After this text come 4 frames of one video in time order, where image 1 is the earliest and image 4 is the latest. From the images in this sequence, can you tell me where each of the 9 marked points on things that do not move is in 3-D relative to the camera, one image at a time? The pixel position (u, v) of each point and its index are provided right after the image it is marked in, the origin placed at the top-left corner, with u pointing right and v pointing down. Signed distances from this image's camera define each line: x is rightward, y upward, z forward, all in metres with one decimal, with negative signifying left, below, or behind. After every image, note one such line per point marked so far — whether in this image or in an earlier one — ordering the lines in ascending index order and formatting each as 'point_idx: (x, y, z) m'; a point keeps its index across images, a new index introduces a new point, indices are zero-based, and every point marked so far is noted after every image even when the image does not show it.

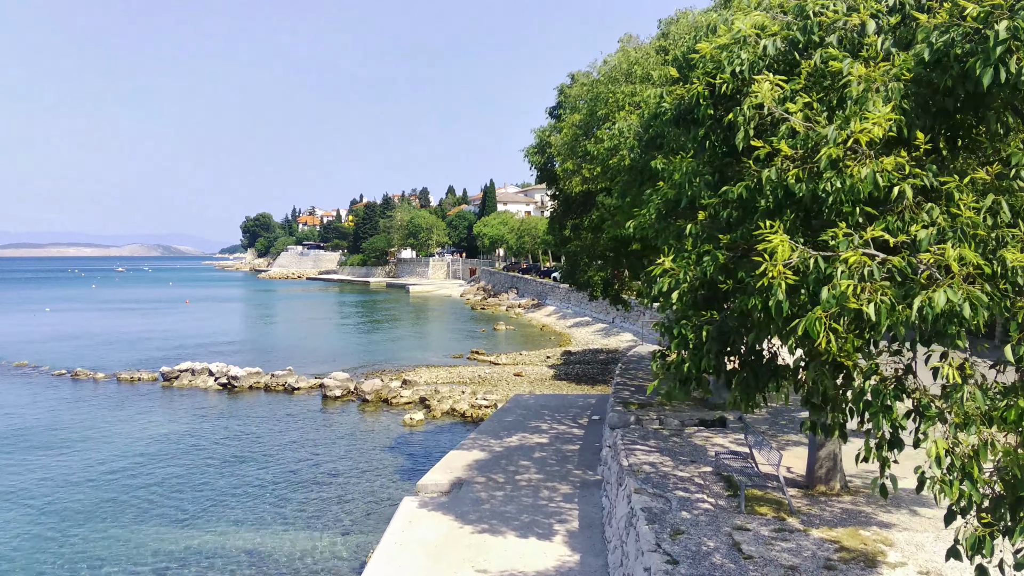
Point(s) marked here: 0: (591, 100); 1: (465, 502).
0: (+1.5, +3.5, +14.4) m
1: (-0.8, -3.7, +13.5) m
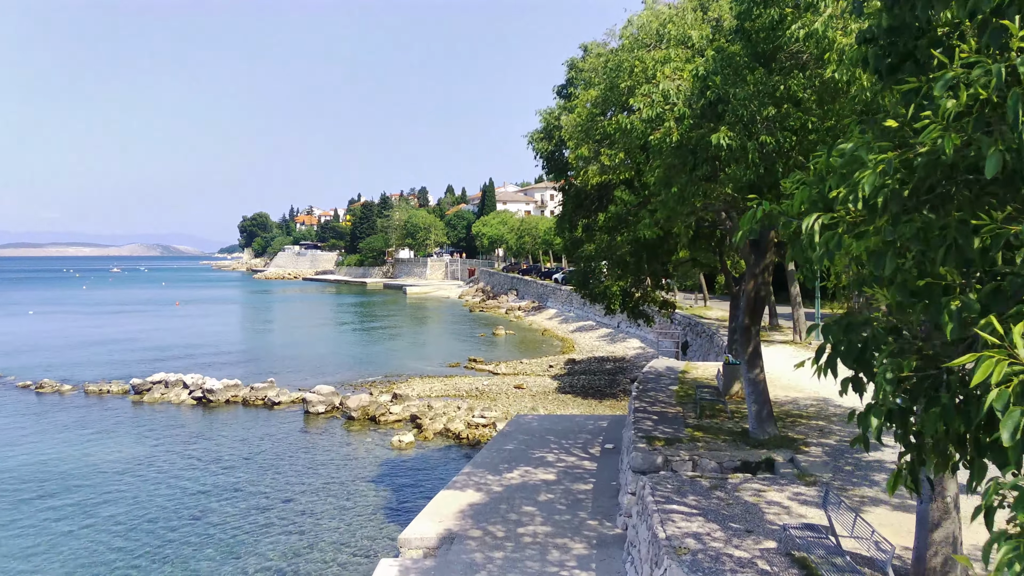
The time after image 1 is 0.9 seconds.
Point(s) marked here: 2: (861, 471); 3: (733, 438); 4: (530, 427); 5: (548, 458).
0: (+1.5, +3.3, +11.8) m
1: (-0.8, -3.9, +11.0) m
2: (+4.9, -2.6, +10.9) m
3: (+3.6, -2.5, +12.8) m
4: (+0.4, -3.4, +19.2) m
5: (+0.8, -3.6, +16.4) m
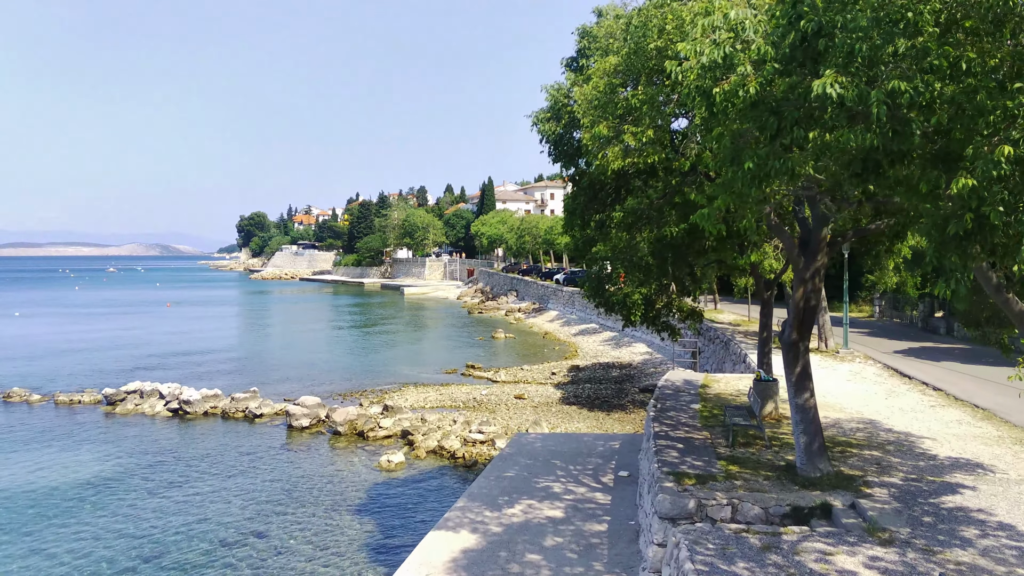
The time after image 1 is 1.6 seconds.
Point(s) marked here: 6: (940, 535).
0: (+1.5, +3.2, +9.8) m
1: (-0.8, -4.0, +8.9) m
2: (+4.9, -2.7, +8.8) m
3: (+3.6, -2.6, +10.7) m
4: (+0.5, -3.5, +17.1) m
5: (+0.8, -3.7, +14.4) m
6: (+4.7, -2.7, +8.6) m
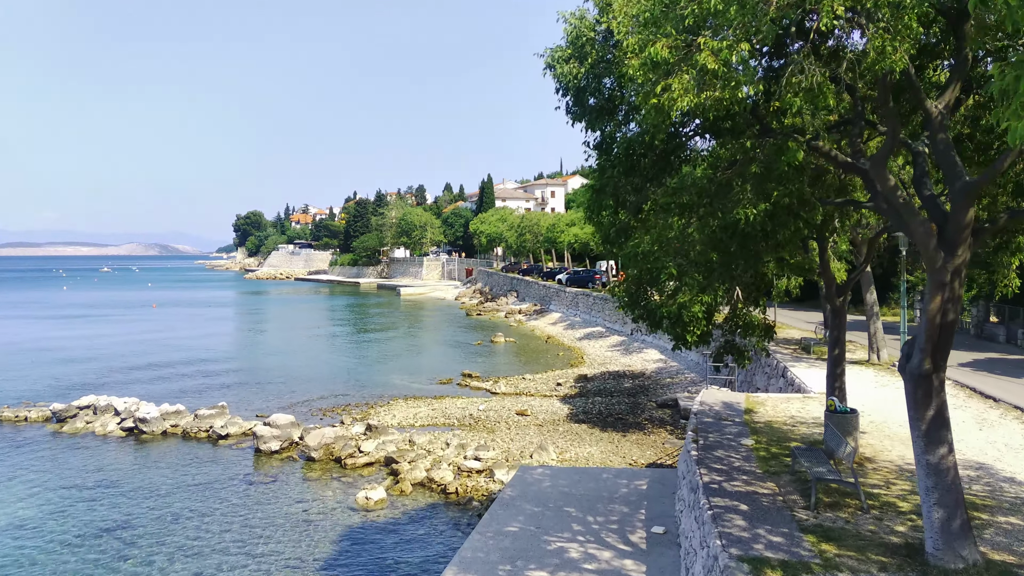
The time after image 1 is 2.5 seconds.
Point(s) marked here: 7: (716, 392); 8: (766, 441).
0: (+1.6, +3.1, +6.5) m
1: (-0.7, -4.1, +5.6) m
2: (+5.0, -2.7, +5.6) m
3: (+3.7, -2.6, +7.5) m
4: (+0.5, -3.6, +13.8) m
5: (+0.8, -3.7, +11.1) m
6: (+4.8, -2.8, +5.3) m
7: (+4.3, -2.2, +16.5) m
8: (+4.1, -2.4, +12.5) m
